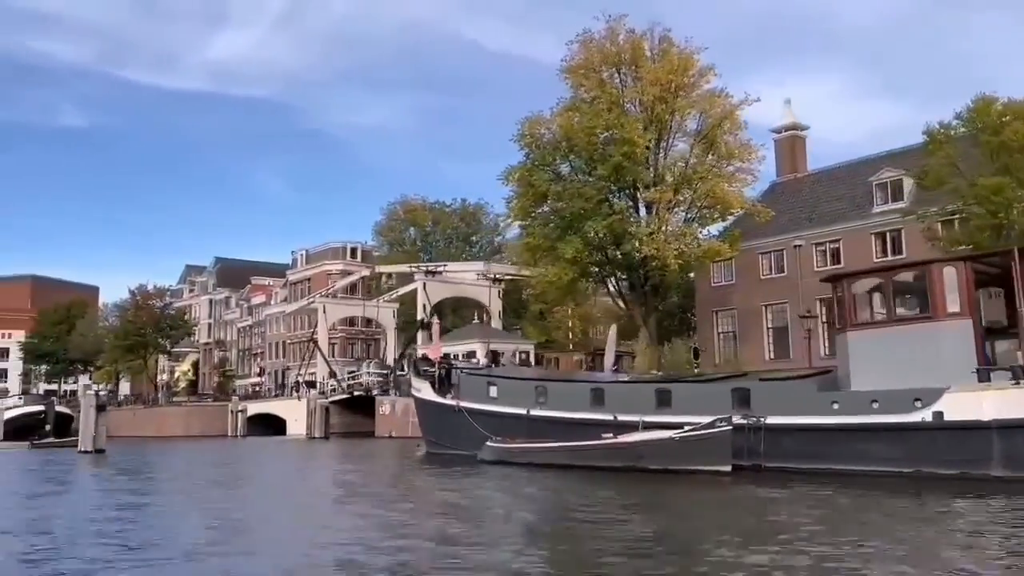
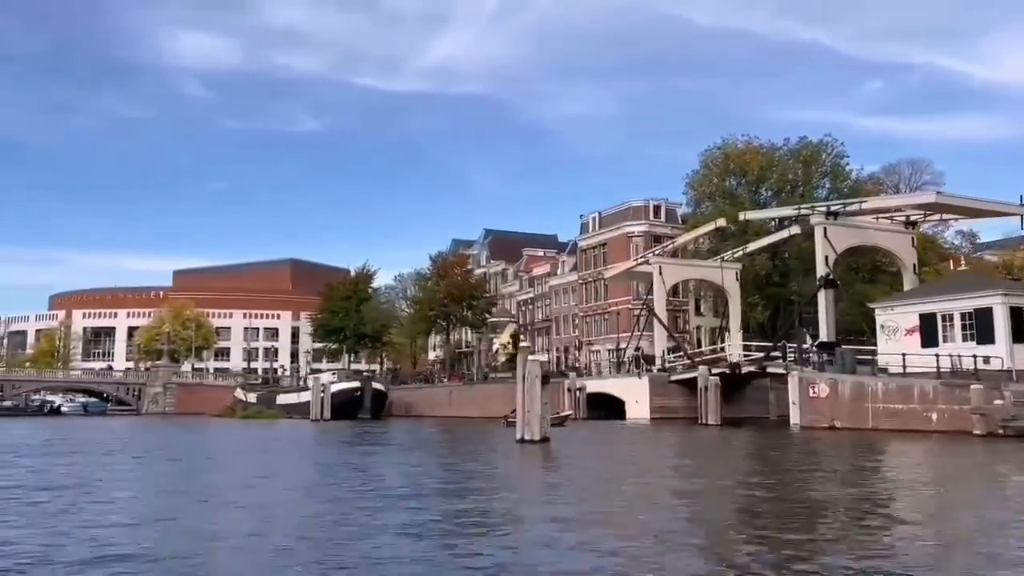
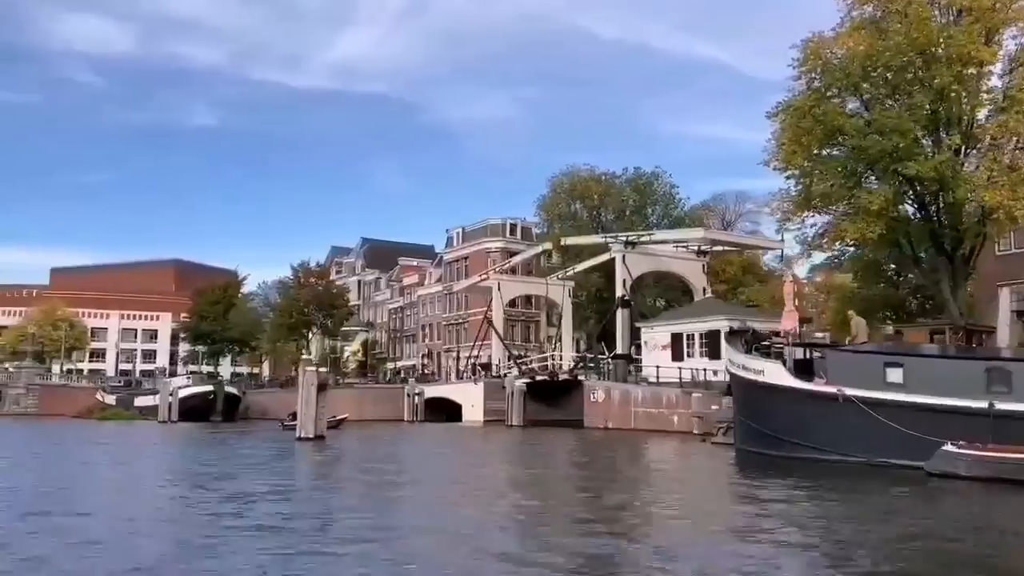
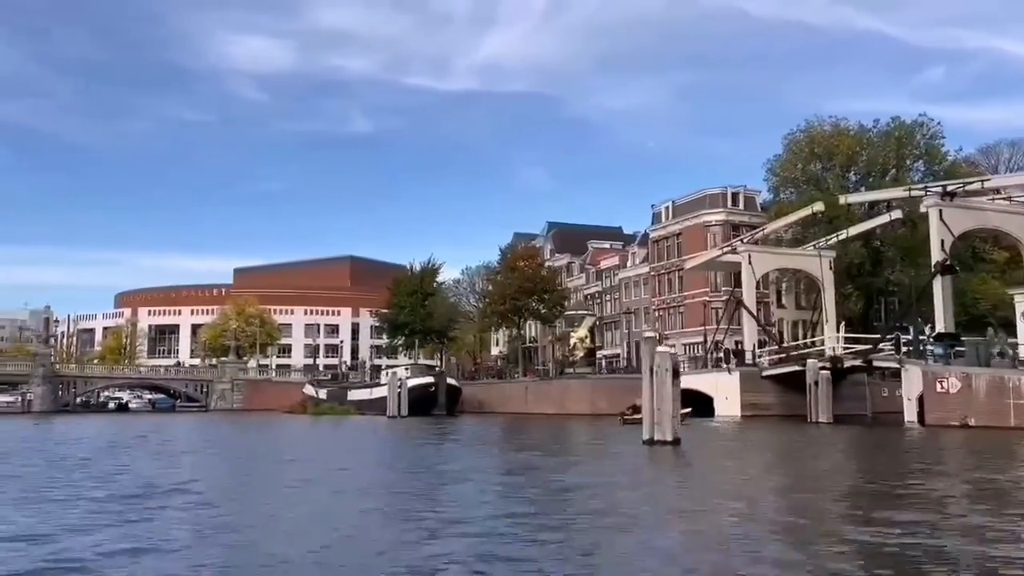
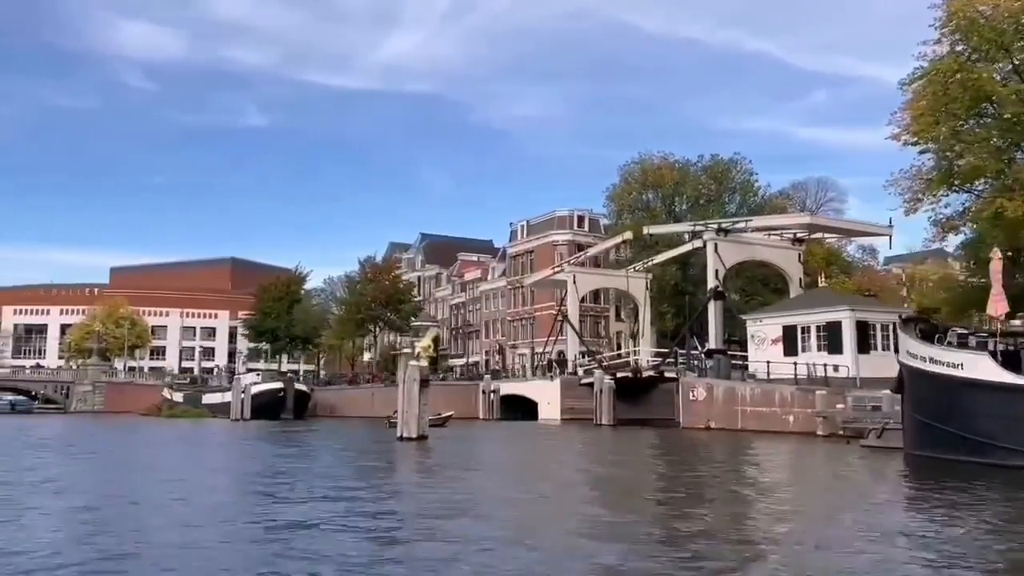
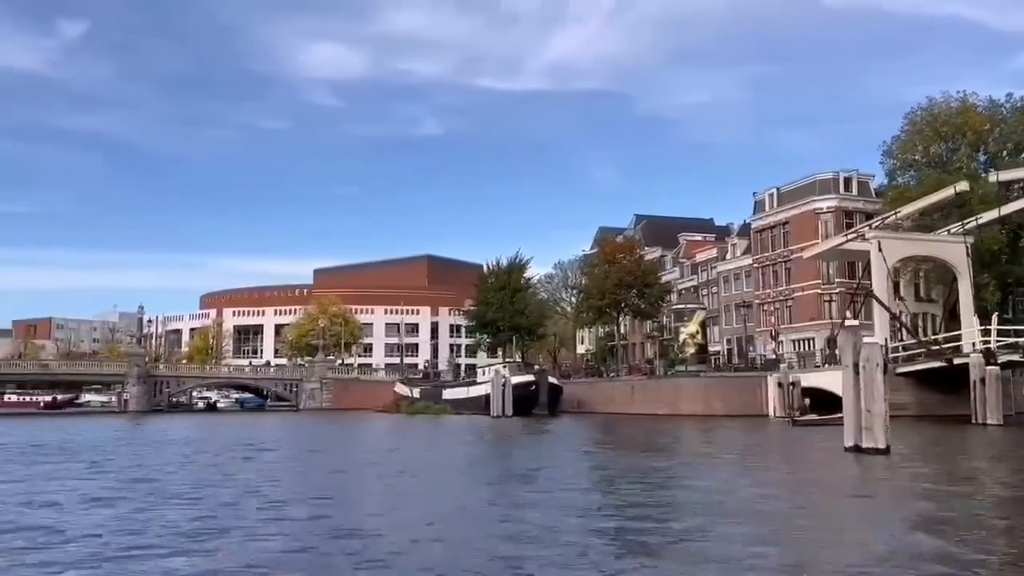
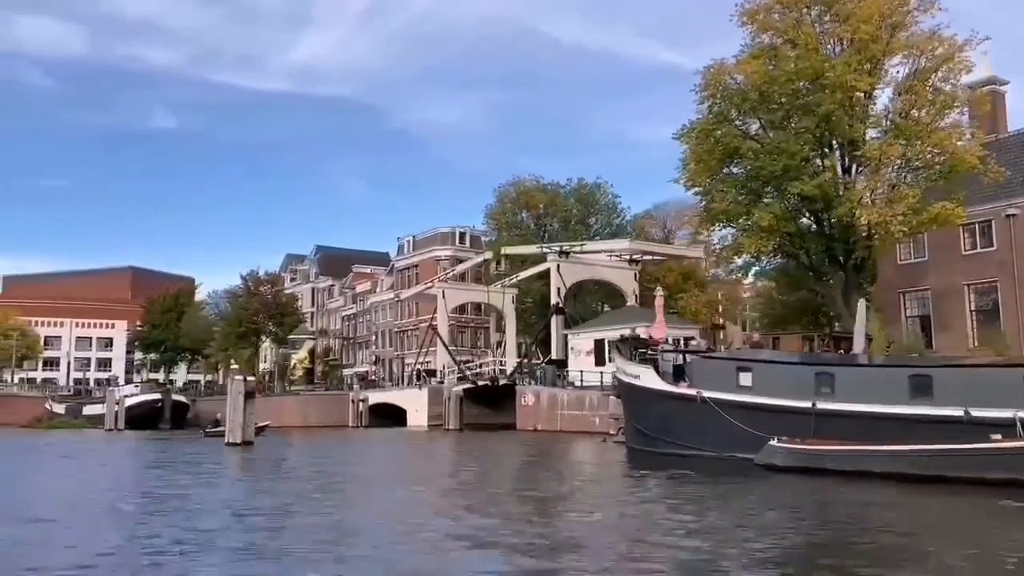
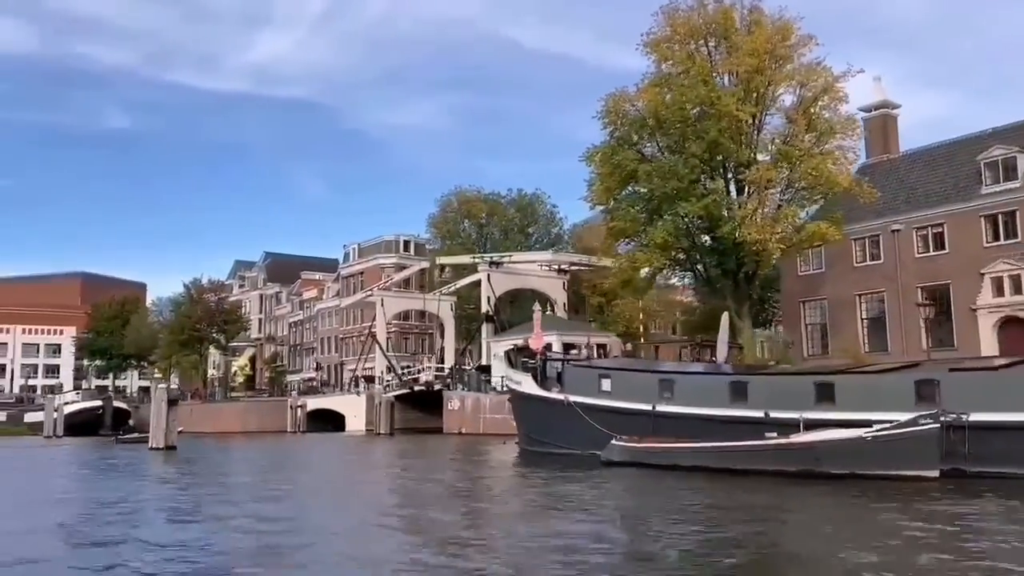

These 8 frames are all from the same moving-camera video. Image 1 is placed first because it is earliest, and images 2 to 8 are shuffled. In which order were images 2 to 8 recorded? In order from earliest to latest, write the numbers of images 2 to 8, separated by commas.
8, 7, 3, 5, 2, 4, 6
